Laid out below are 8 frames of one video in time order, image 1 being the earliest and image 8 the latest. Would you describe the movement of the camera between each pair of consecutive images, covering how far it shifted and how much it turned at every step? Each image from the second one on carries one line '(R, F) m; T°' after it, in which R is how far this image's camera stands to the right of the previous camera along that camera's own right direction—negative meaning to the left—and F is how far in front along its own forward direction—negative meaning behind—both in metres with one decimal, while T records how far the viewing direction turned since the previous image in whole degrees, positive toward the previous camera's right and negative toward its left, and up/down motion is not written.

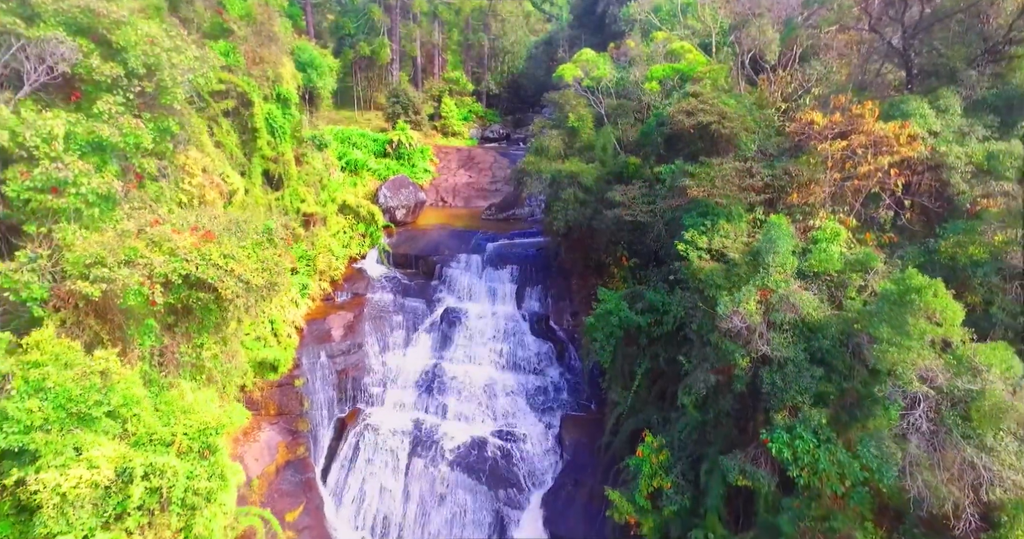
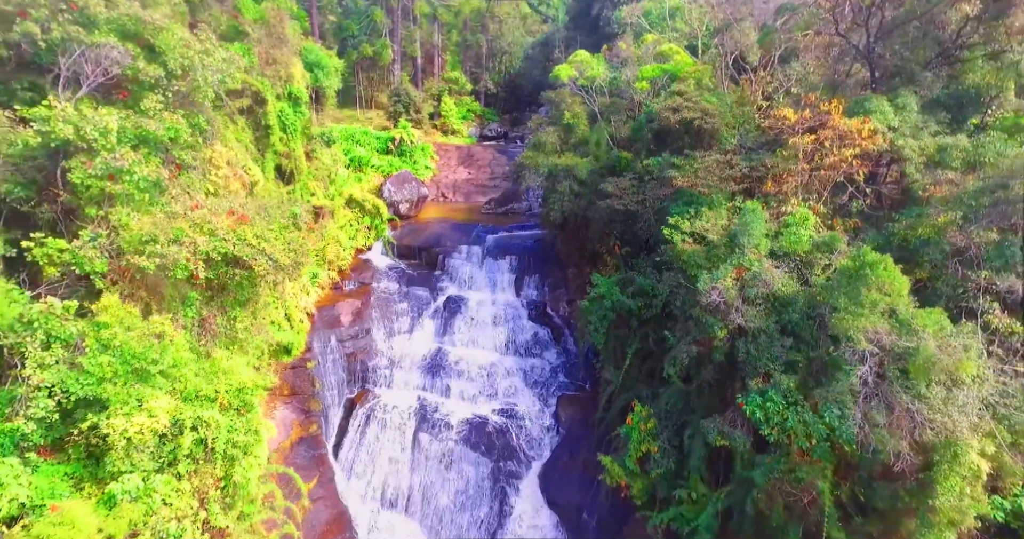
(-0.1, -0.9) m; 0°
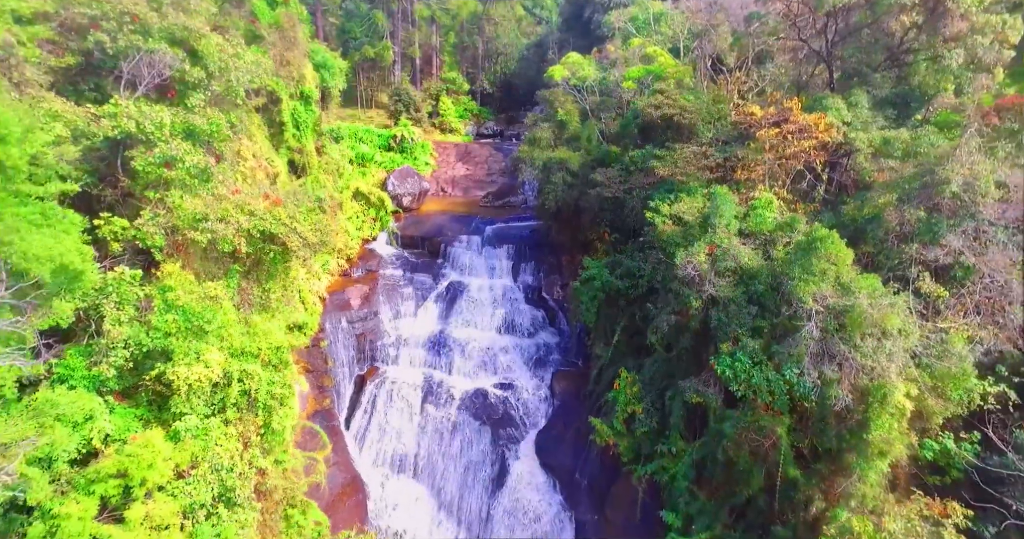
(-0.1, -1.2) m; +1°
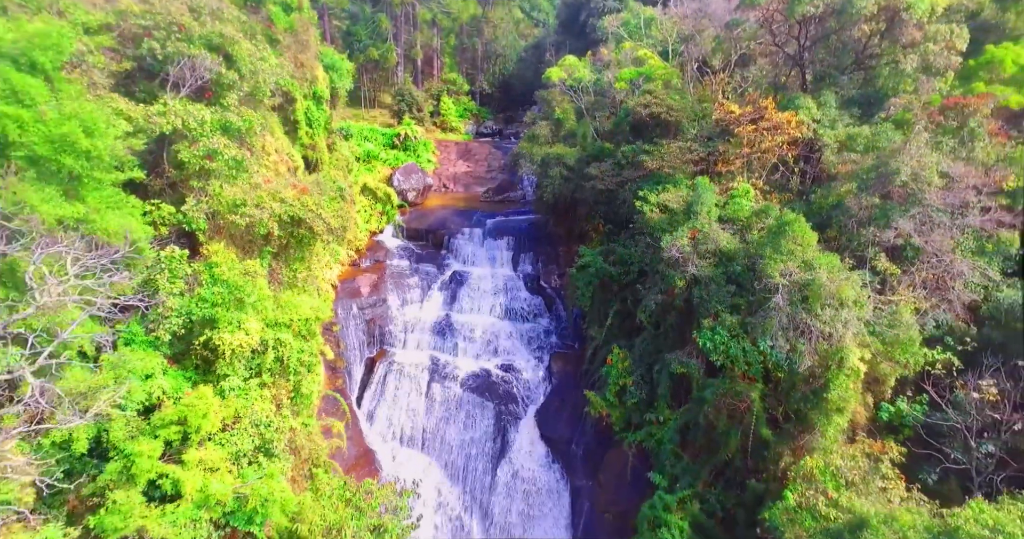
(-0.1, -1.1) m; 0°
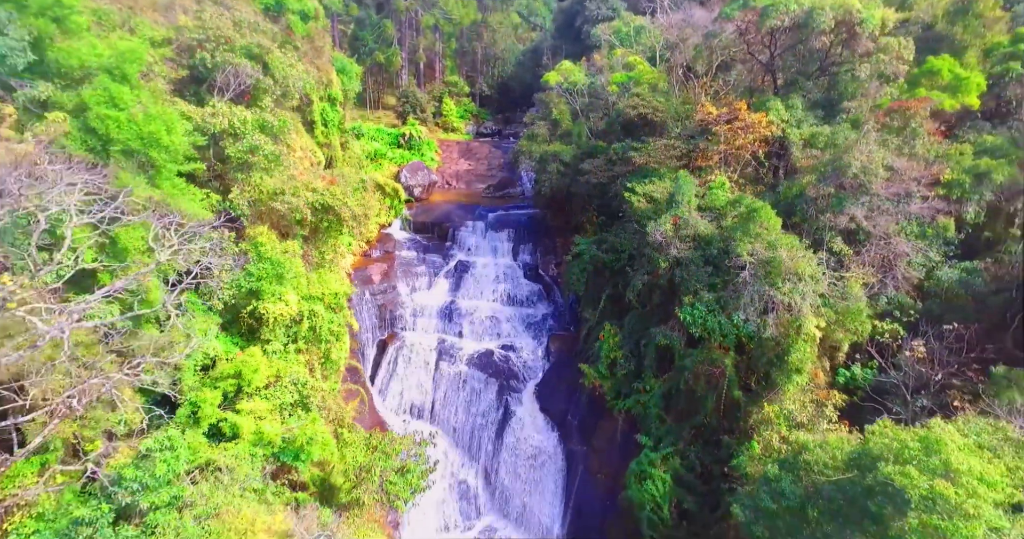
(-0.1, -1.4) m; 0°
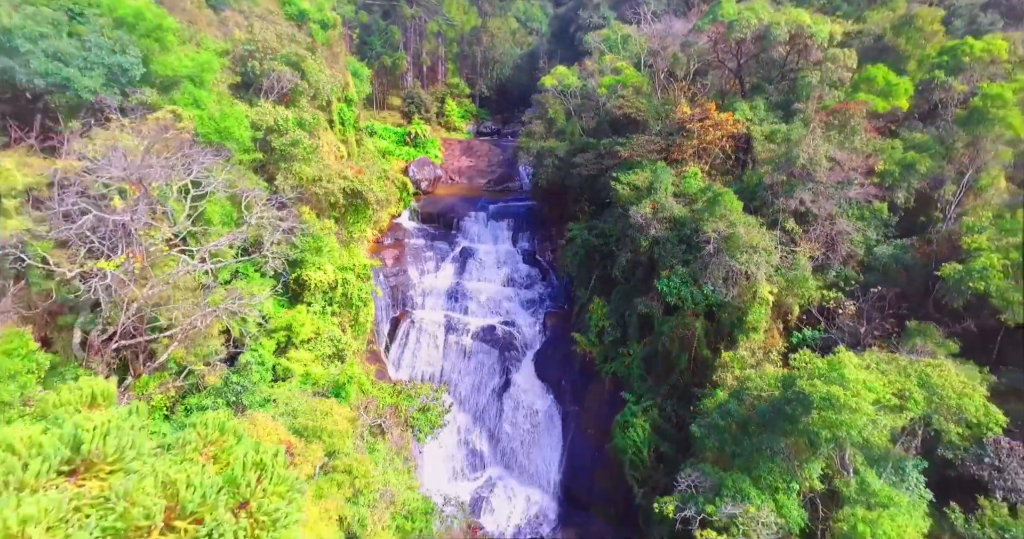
(-0.1, -2.0) m; 0°
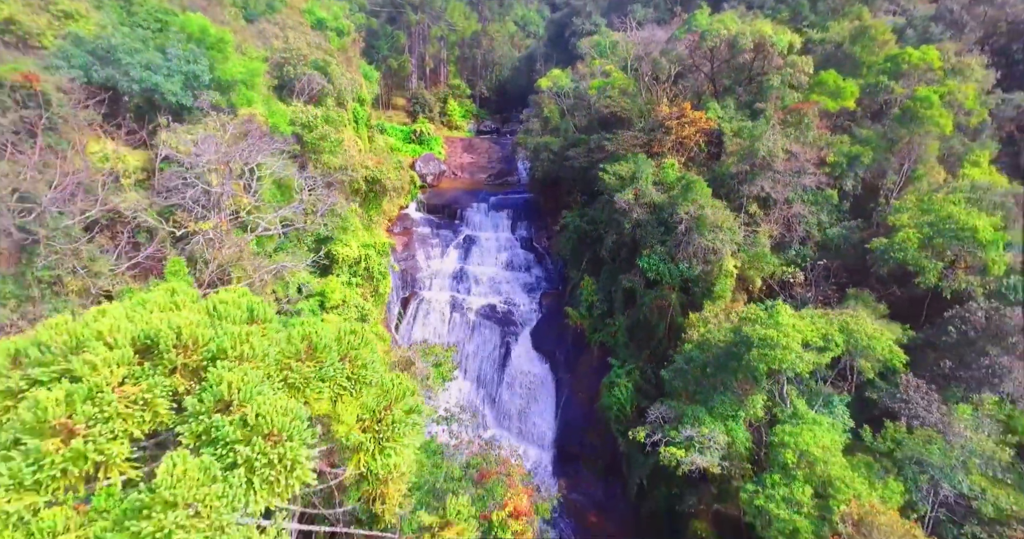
(0.0, -2.0) m; 0°
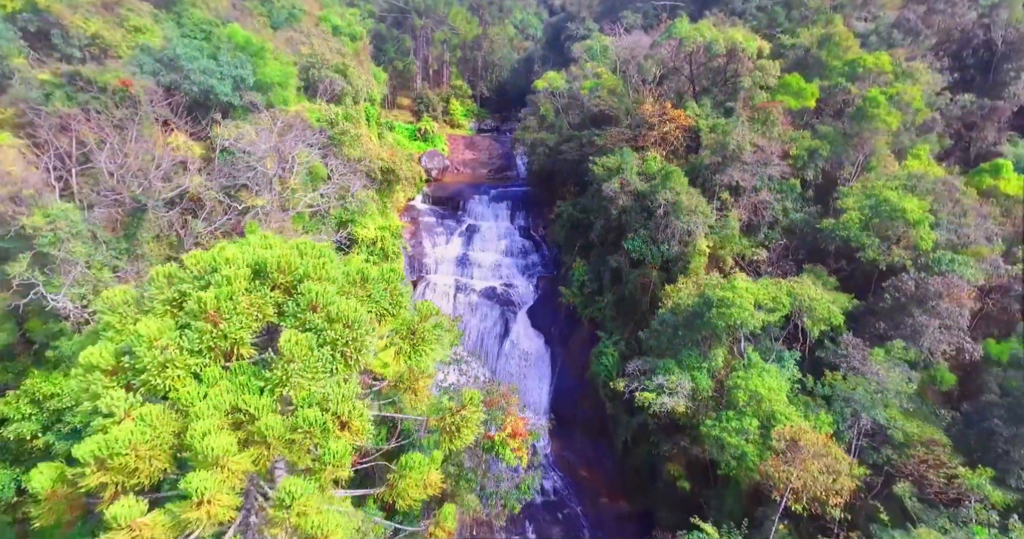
(0.0, -1.9) m; 0°
